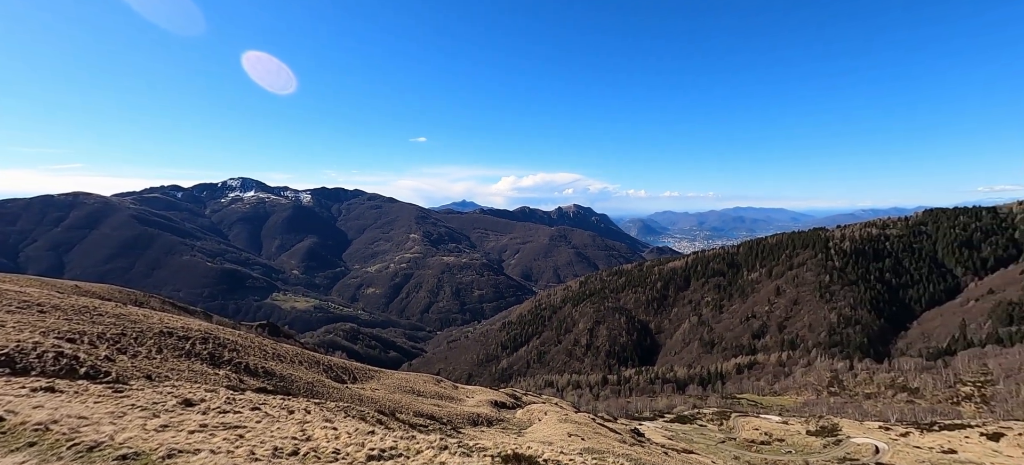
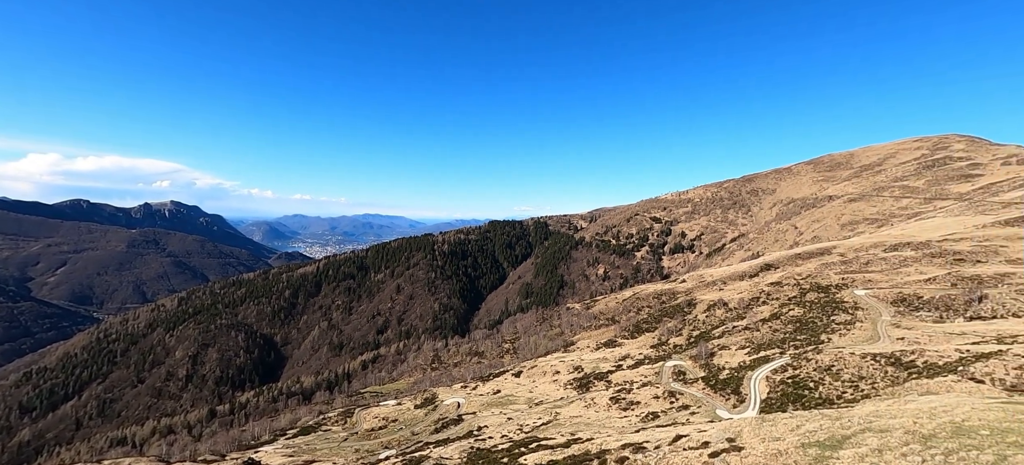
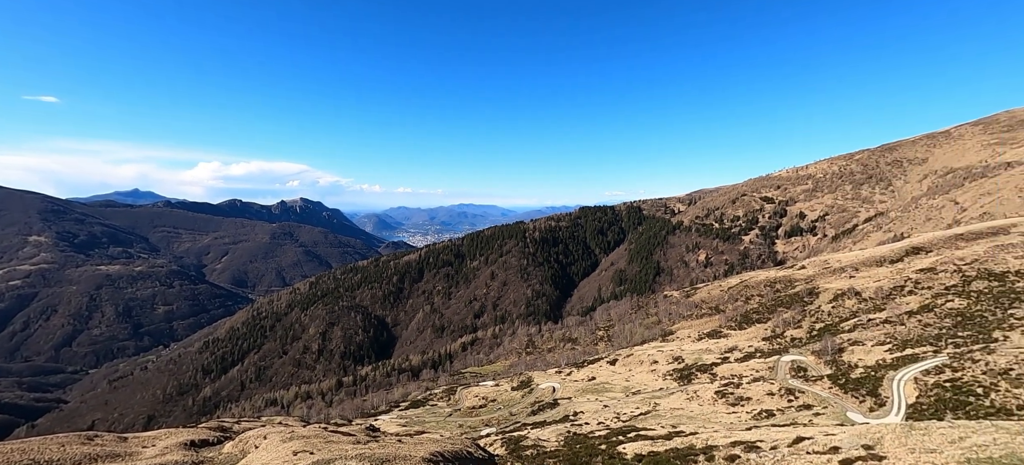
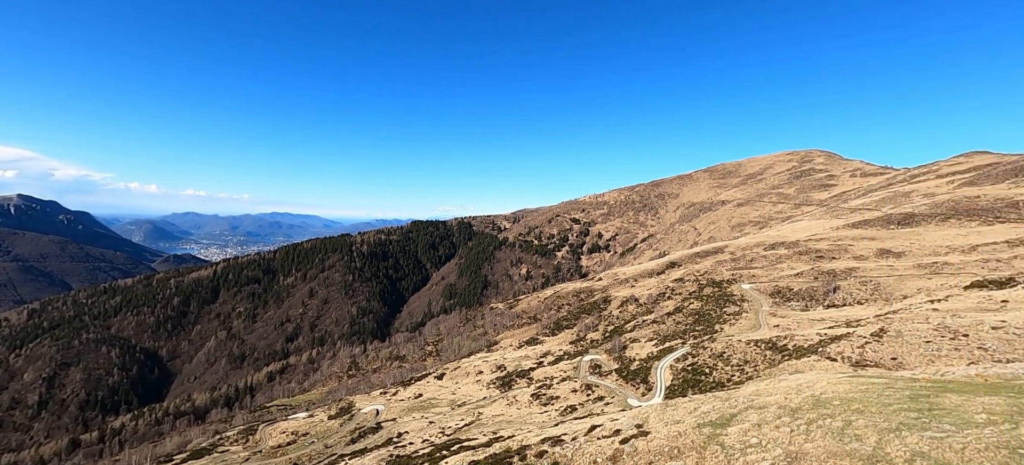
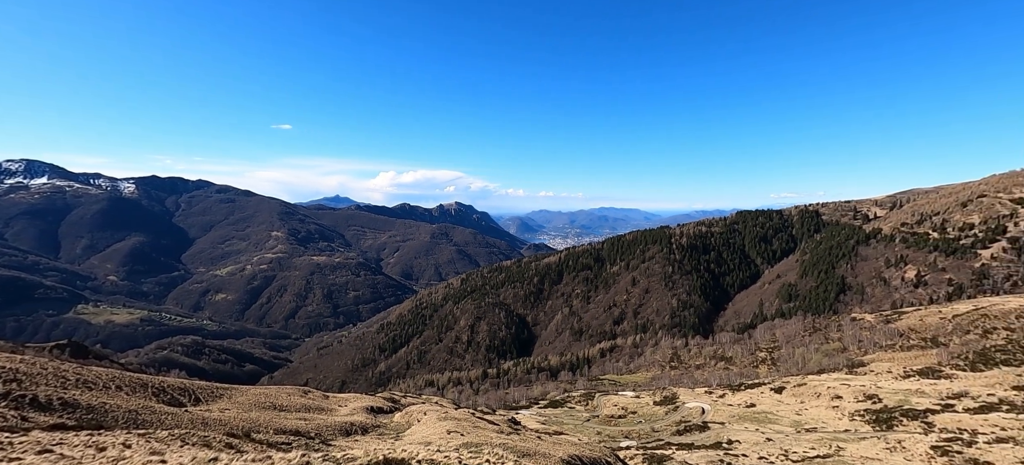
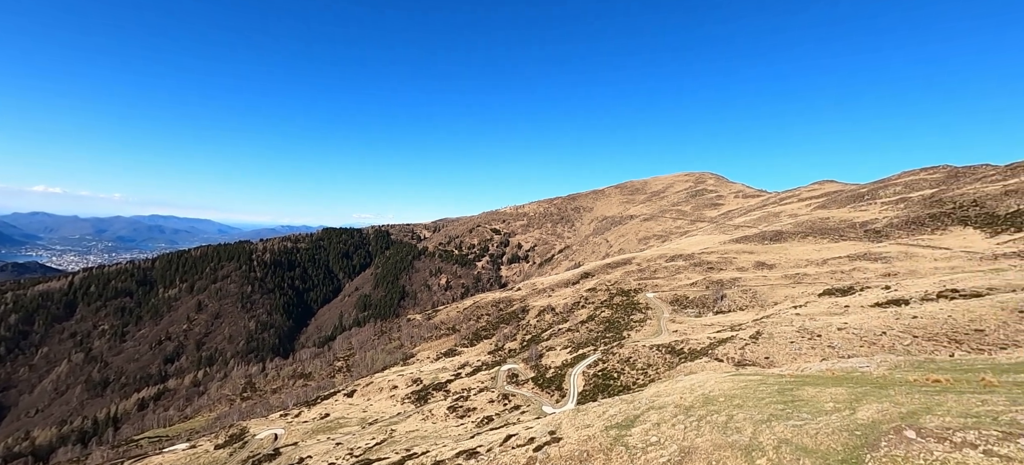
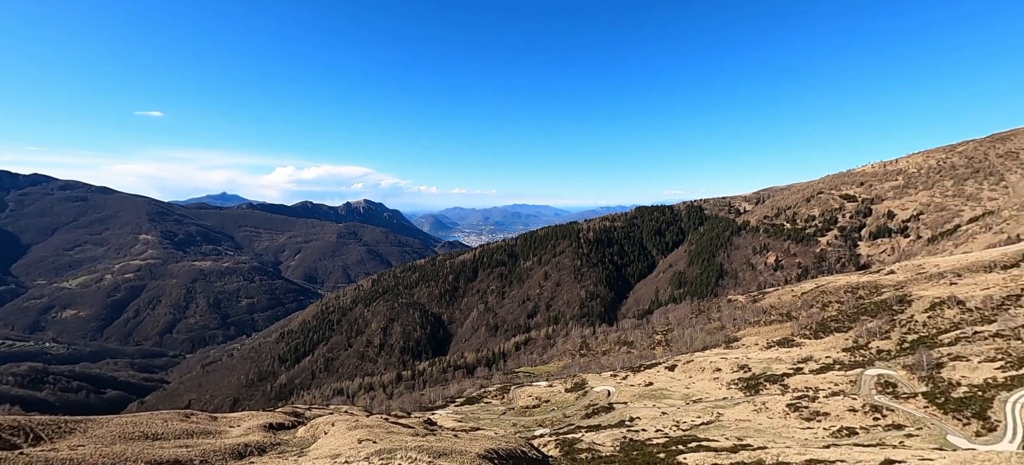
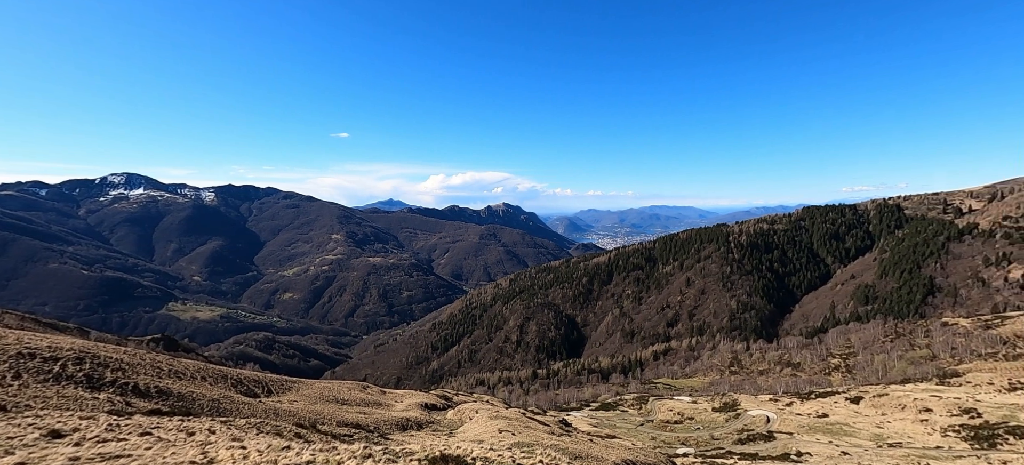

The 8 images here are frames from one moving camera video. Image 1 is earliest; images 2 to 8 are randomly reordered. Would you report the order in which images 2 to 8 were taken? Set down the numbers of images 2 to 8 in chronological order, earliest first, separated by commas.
8, 5, 7, 3, 2, 4, 6
